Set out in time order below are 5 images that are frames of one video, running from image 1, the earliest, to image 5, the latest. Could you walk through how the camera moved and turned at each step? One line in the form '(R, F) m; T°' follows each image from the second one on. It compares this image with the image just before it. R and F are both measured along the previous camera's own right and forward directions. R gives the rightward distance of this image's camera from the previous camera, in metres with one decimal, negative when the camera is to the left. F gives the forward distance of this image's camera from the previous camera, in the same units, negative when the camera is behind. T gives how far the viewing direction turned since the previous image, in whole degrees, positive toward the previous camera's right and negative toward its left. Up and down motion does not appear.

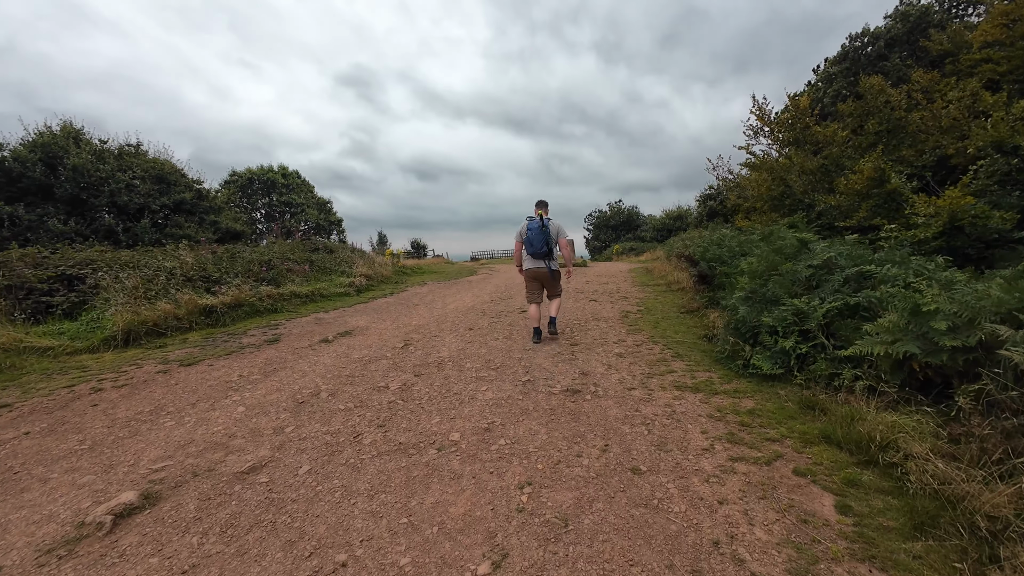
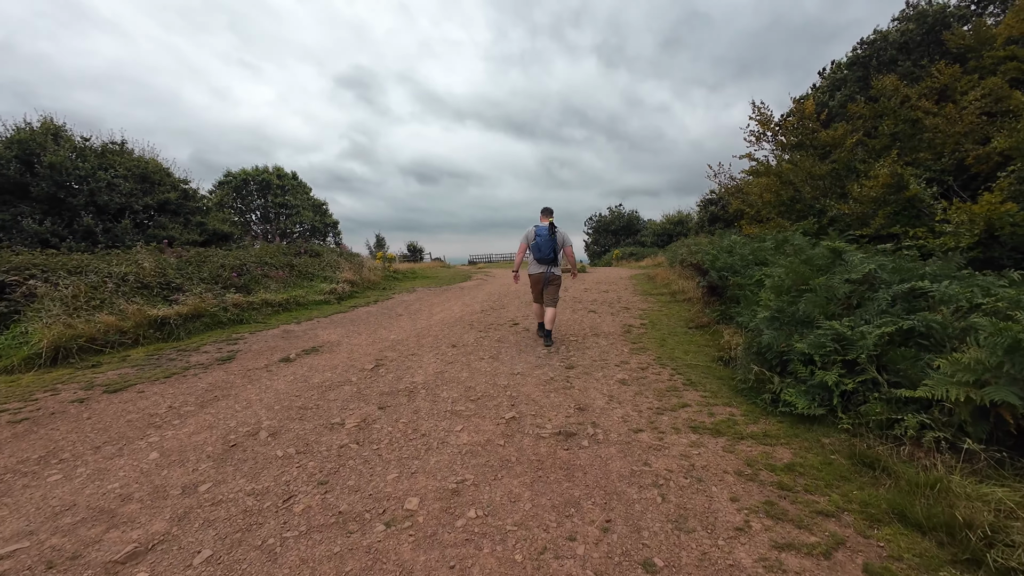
(+0.1, +0.7) m; 0°
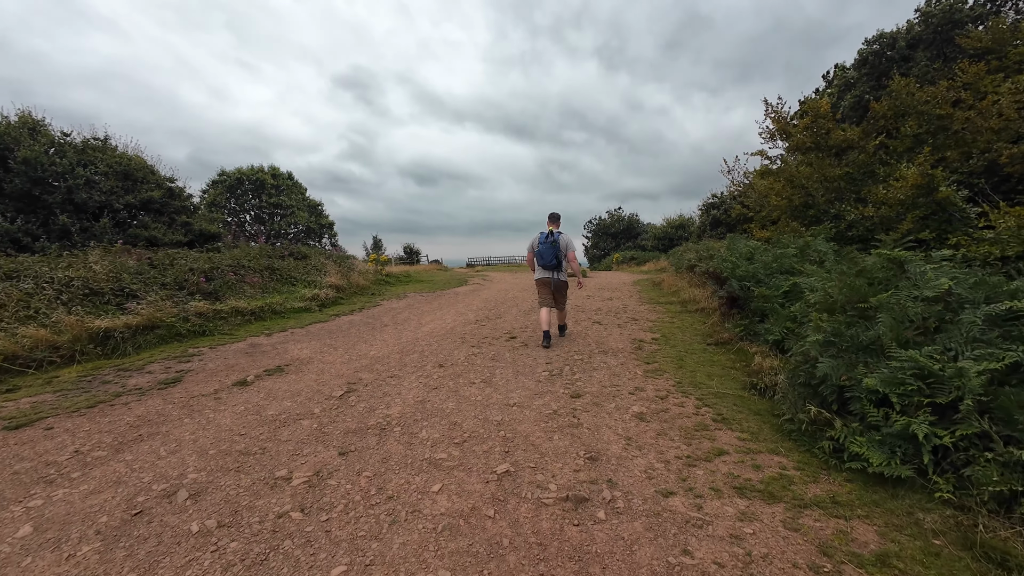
(0.0, +0.8) m; 0°
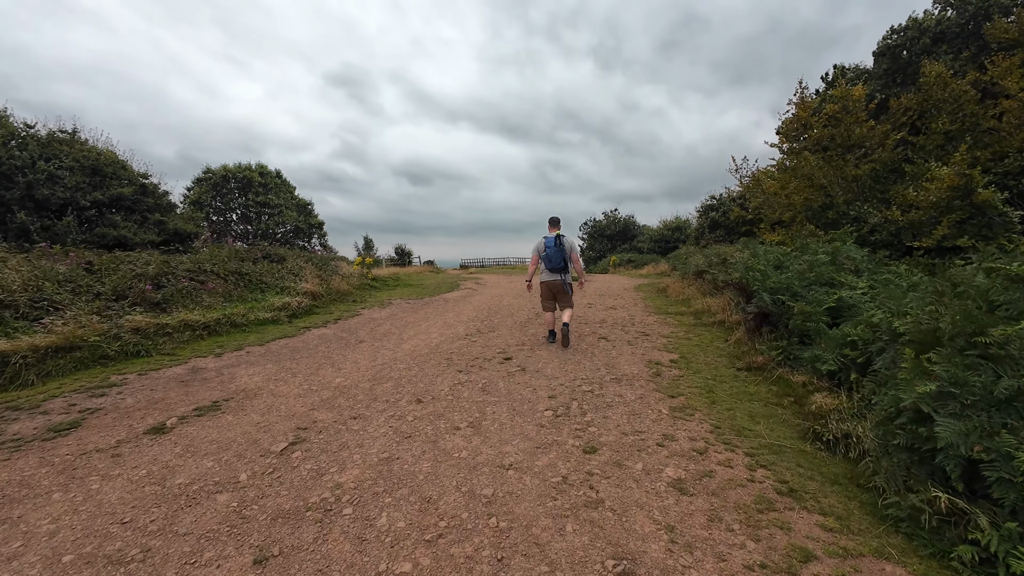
(0.0, +1.0) m; +1°
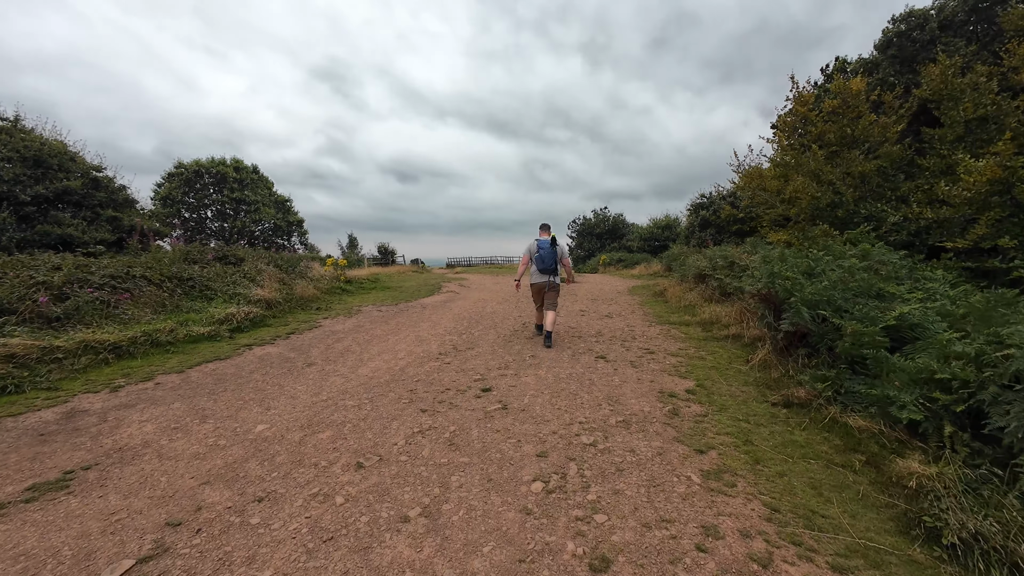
(+0.1, +1.1) m; +2°
